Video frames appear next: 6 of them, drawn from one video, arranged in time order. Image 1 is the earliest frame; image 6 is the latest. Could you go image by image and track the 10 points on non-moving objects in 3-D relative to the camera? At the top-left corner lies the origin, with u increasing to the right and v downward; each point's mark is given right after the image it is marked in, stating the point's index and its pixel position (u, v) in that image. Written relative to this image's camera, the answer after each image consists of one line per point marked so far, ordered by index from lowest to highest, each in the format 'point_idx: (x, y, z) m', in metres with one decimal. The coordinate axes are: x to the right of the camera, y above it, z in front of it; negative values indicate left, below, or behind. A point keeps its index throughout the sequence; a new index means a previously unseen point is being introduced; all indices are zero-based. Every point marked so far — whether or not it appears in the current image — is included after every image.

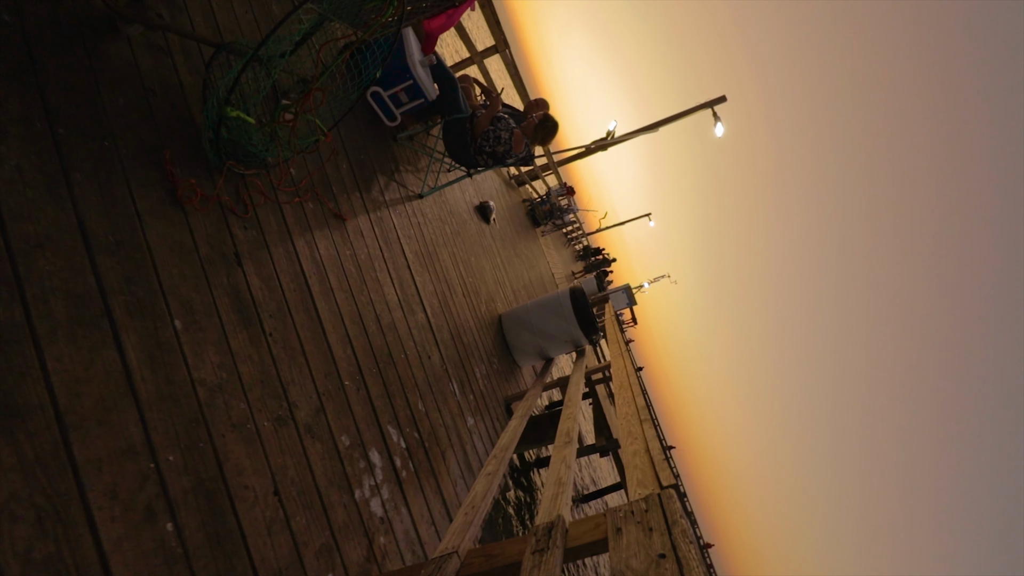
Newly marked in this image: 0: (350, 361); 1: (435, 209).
0: (-0.7, -0.3, +2.1) m
1: (-0.6, +0.7, +4.2) m
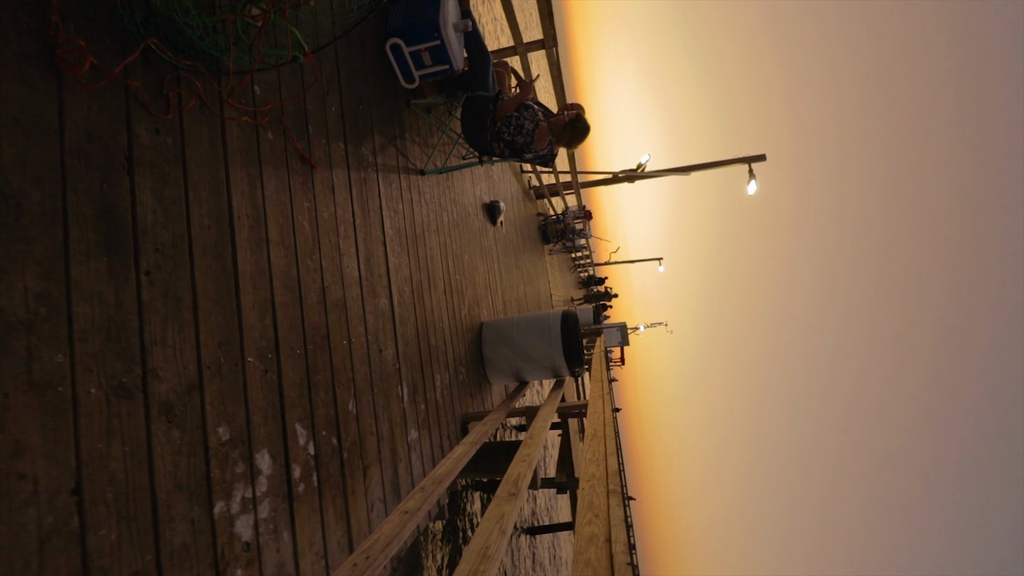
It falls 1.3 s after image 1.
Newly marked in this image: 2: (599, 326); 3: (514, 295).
0: (-0.8, -0.2, +1.7) m
1: (-0.5, +0.7, +3.8) m
2: (+1.2, -0.5, +6.8) m
3: (0.0, -0.1, +6.0) m
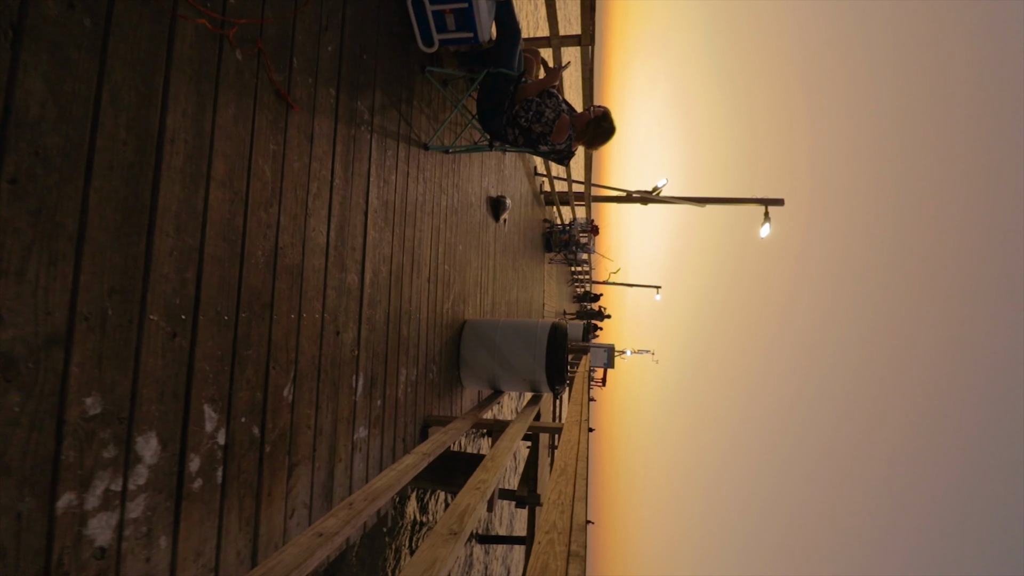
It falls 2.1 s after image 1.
0: (-0.9, 0.0, +1.3) m
1: (-0.5, +0.8, +3.5) m
2: (+1.0, -0.7, +6.5) m
3: (-0.1, -0.1, +5.7) m
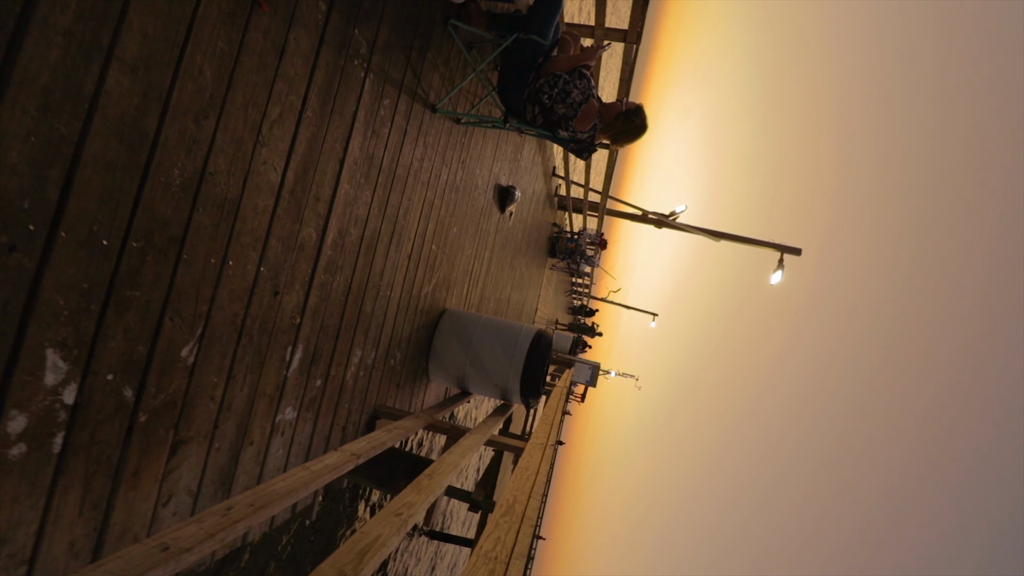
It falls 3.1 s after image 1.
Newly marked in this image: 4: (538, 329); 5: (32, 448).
0: (-0.9, +0.2, +1.0) m
1: (-0.4, +0.9, +3.1) m
2: (+0.7, -0.9, +6.1) m
3: (-0.2, -0.1, +5.3) m
4: (+0.2, -0.3, +3.6) m
5: (-1.0, -0.3, +1.1) m
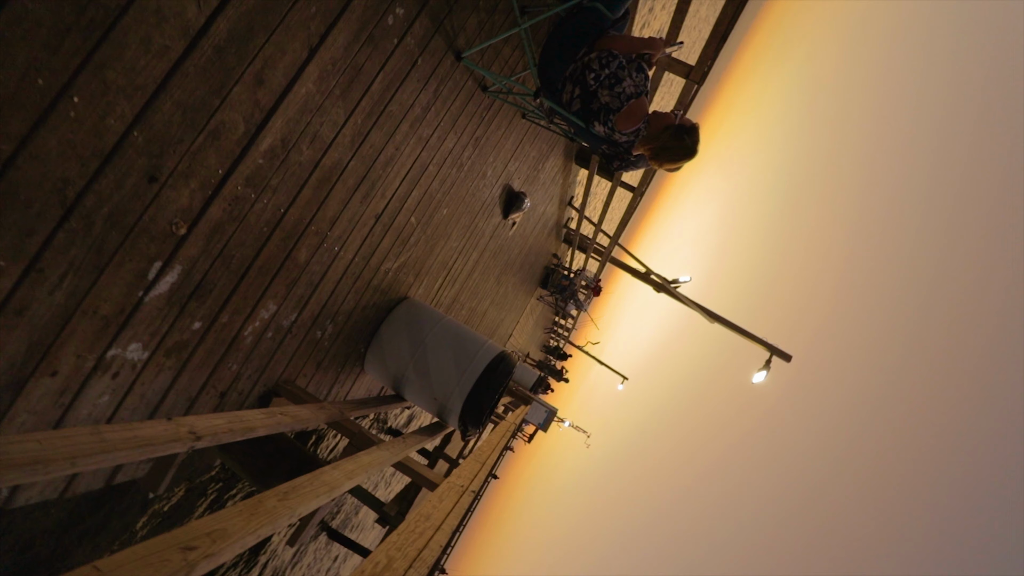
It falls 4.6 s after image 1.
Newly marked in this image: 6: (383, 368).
0: (-0.9, +0.5, +0.5) m
1: (-0.2, +1.0, +2.7) m
2: (+0.2, -1.2, +5.6) m
3: (-0.4, -0.1, +4.8) m
4: (-0.1, -0.4, +3.1) m
5: (-1.2, +0.1, +0.6) m
6: (-0.8, -0.5, +3.1) m
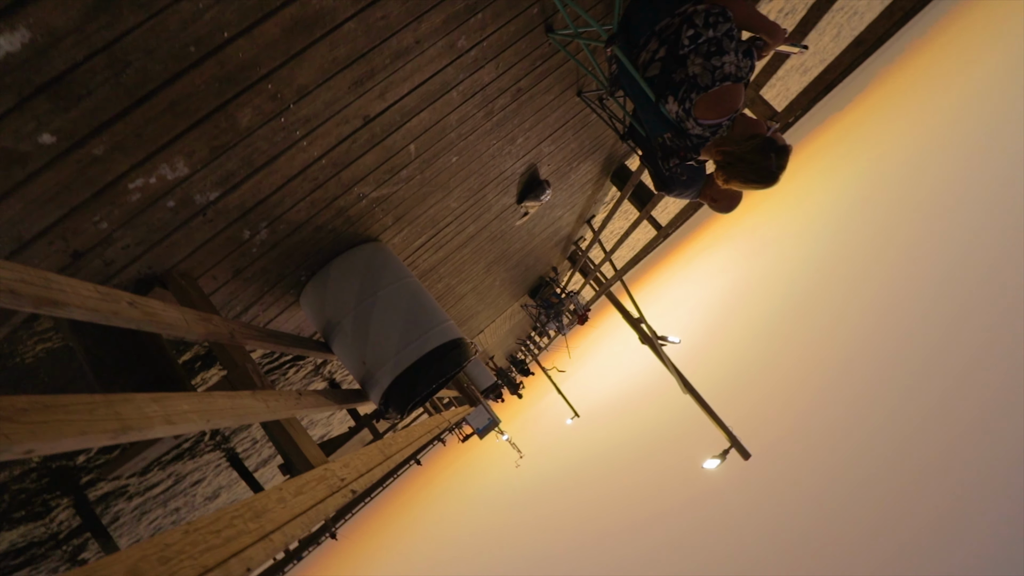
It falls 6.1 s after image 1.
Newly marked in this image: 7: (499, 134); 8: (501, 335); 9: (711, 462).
0: (-0.7, +0.9, 0.0) m
1: (0.0, +1.1, +2.2) m
2: (-0.4, -1.1, +5.1) m
3: (-0.5, +0.1, +4.4) m
4: (-0.3, -0.2, +2.6) m
5: (-1.1, +0.6, +0.1) m
6: (-1.0, -0.1, +2.6) m
7: (-0.1, +0.9, +2.8) m
8: (-0.2, -0.8, +9.1) m
9: (+2.7, -2.3, +6.5) m
